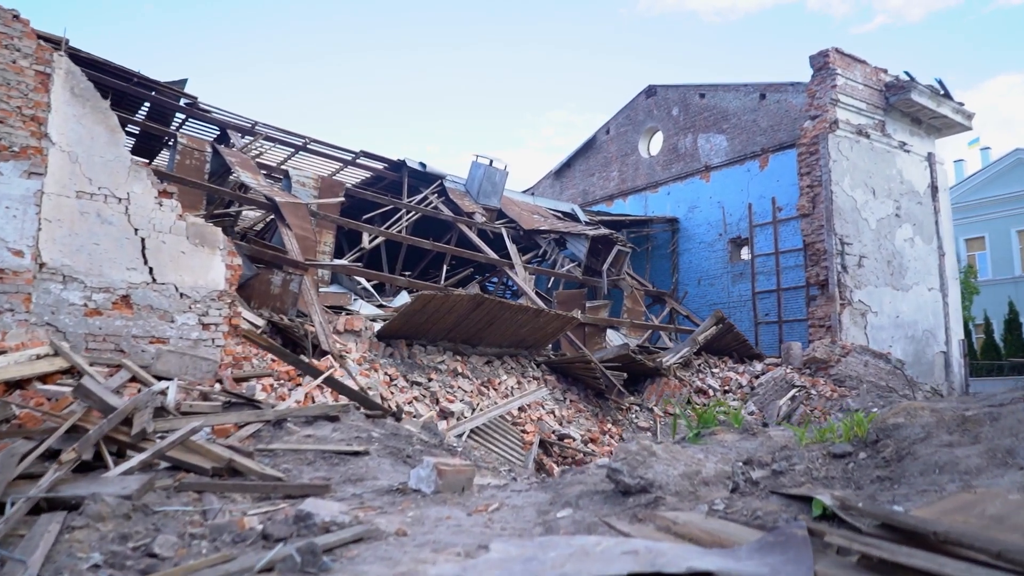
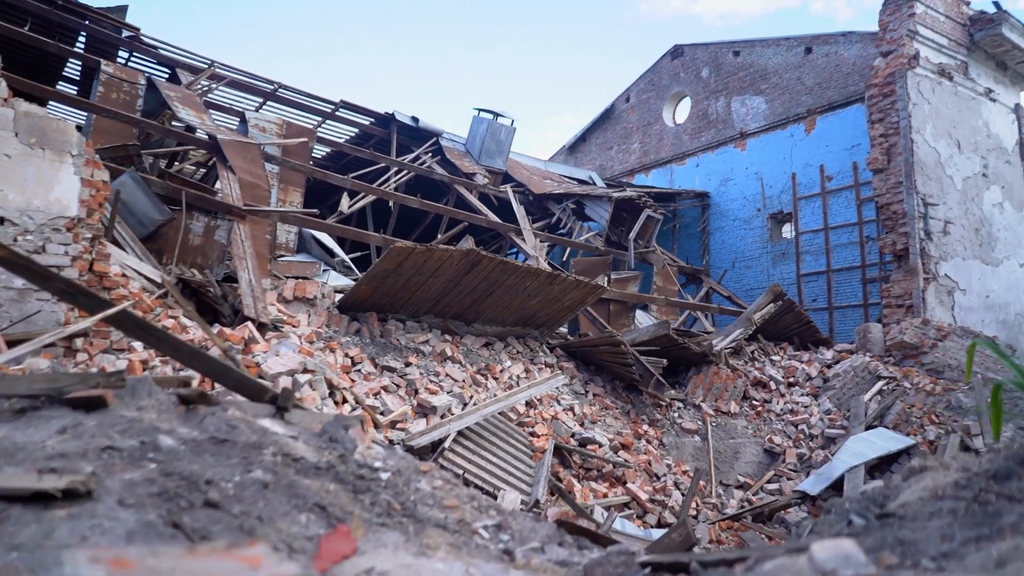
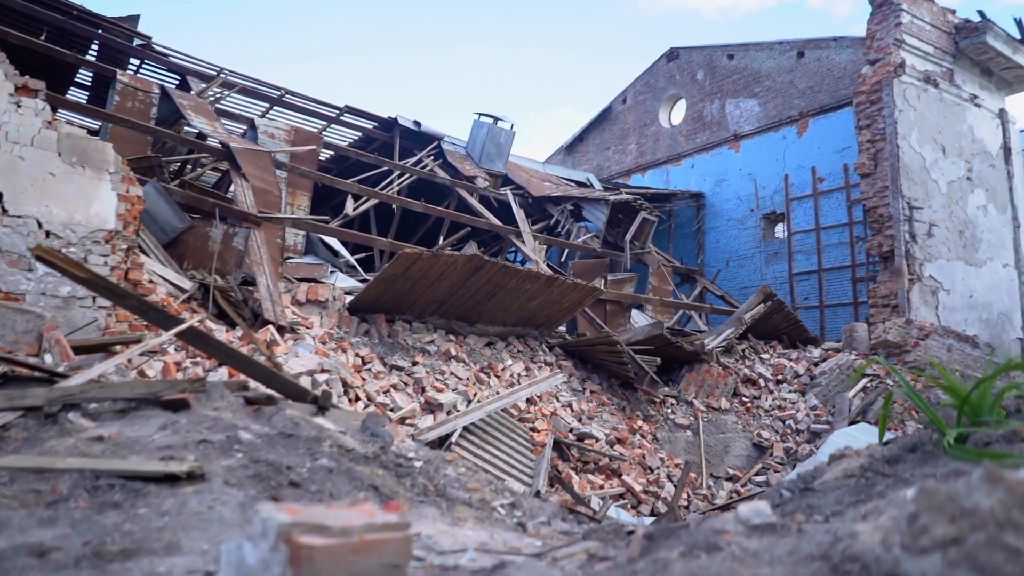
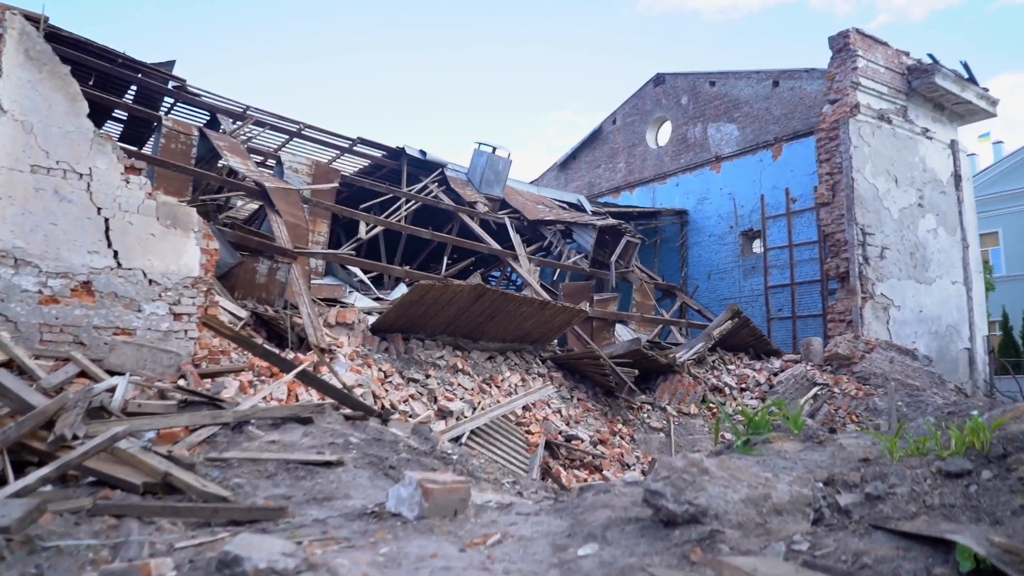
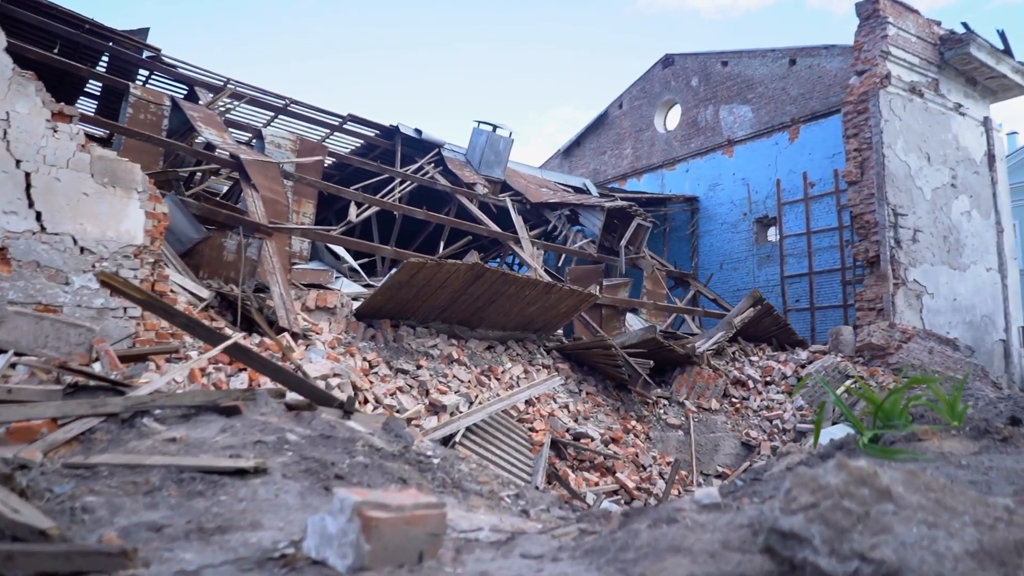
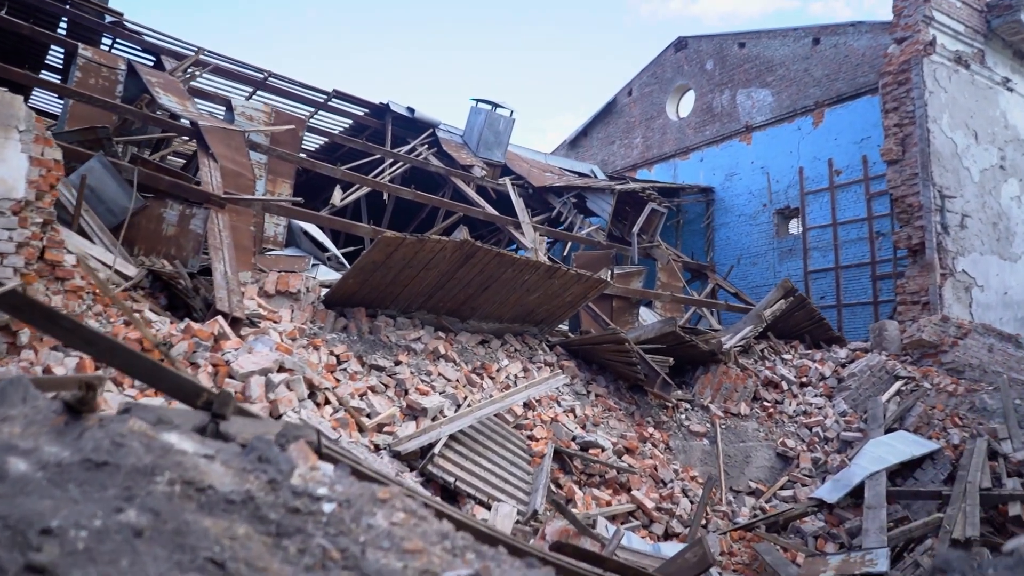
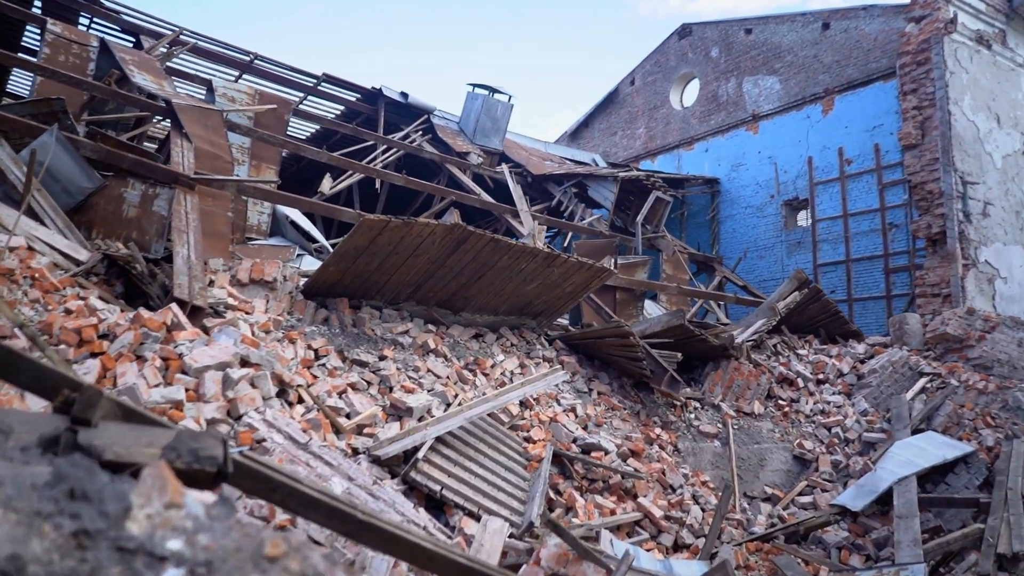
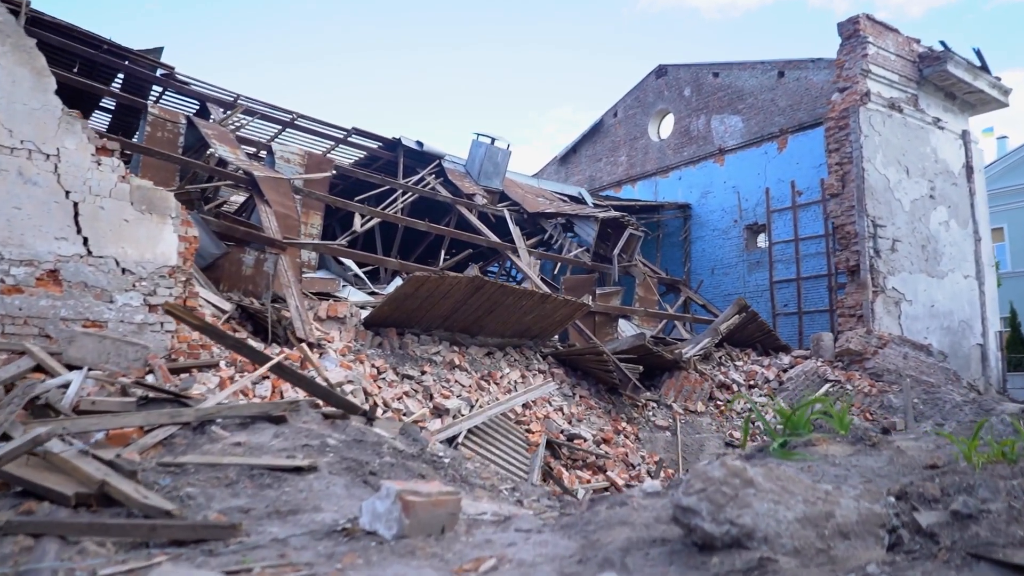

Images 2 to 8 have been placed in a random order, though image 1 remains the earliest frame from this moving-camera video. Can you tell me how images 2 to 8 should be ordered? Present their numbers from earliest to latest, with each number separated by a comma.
4, 8, 5, 3, 2, 6, 7
